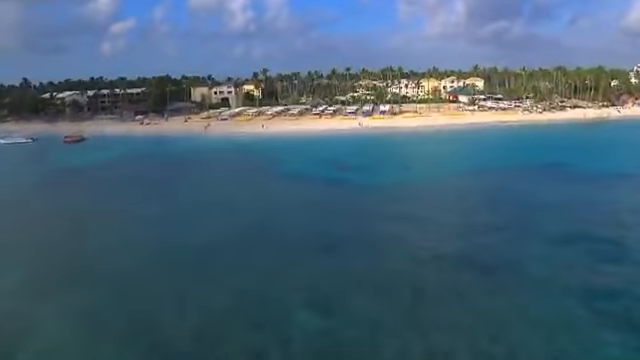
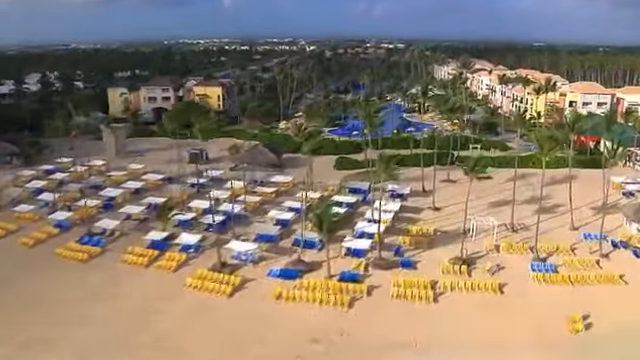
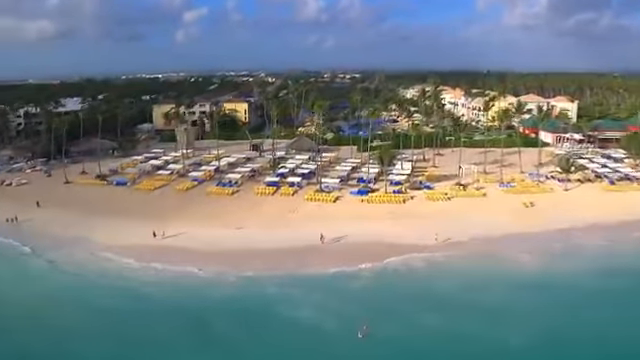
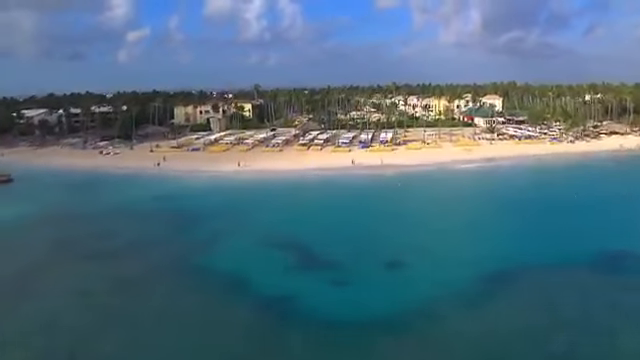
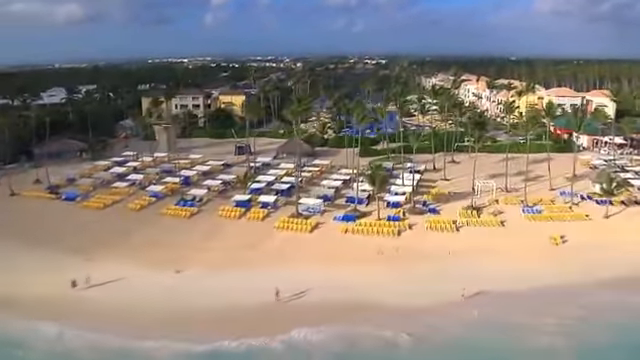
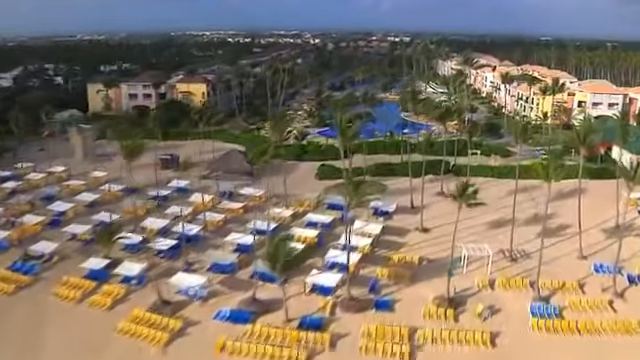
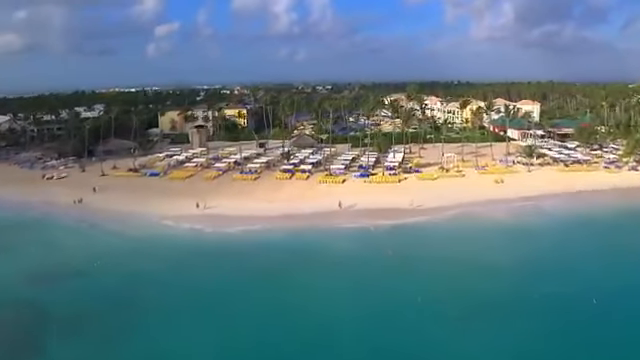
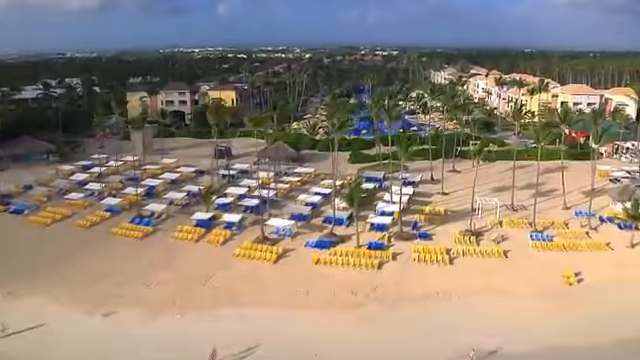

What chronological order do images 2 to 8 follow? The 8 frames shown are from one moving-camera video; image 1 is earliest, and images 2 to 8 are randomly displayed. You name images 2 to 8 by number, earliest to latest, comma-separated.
4, 7, 3, 5, 8, 2, 6
